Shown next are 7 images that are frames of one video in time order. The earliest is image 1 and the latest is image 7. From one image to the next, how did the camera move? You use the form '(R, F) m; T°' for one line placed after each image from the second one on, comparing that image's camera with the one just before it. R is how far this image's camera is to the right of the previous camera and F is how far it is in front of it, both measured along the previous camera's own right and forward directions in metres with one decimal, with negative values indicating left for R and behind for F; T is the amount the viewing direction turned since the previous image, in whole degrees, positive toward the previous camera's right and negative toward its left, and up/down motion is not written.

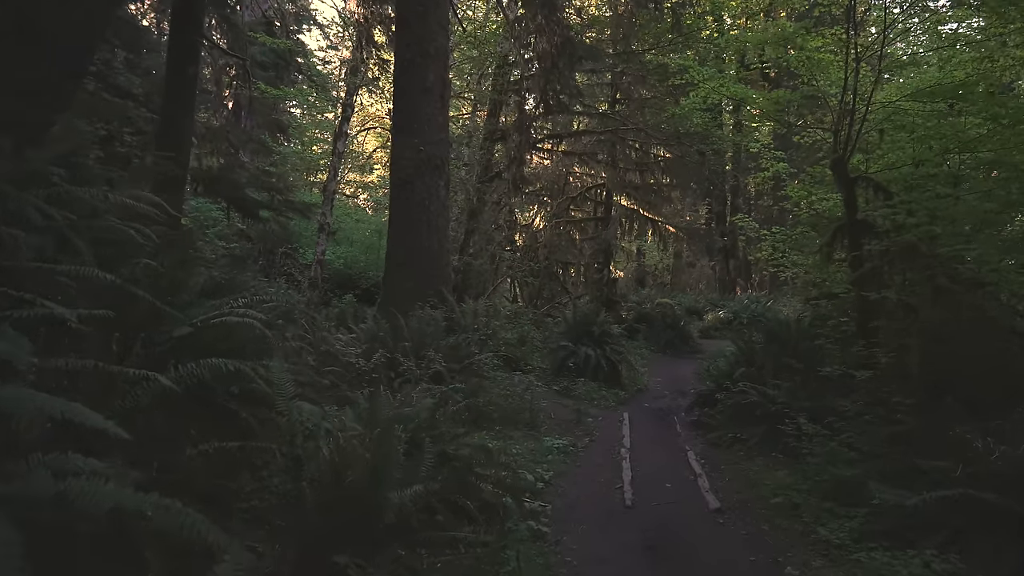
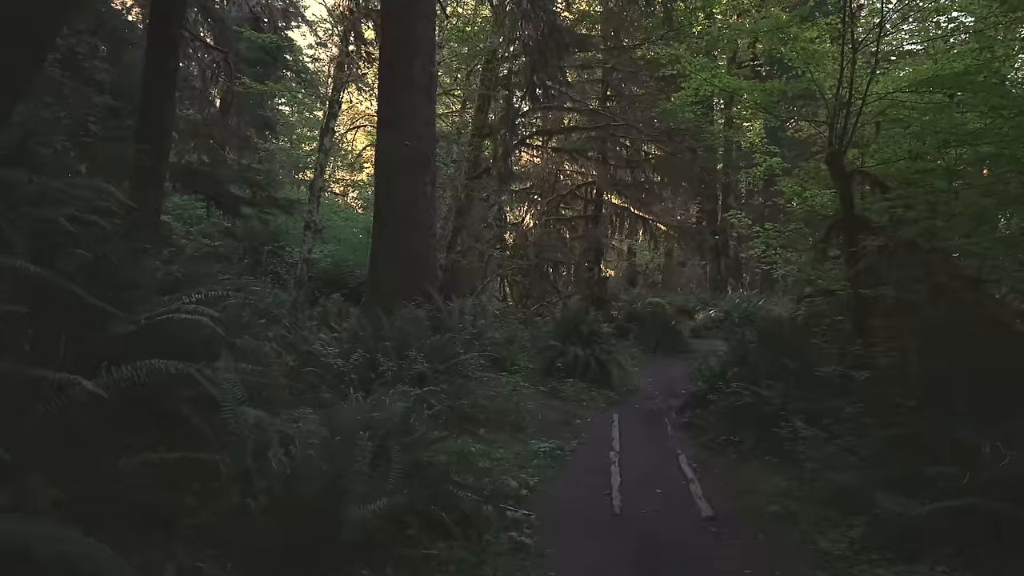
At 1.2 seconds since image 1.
(+0.1, +0.3) m; +1°
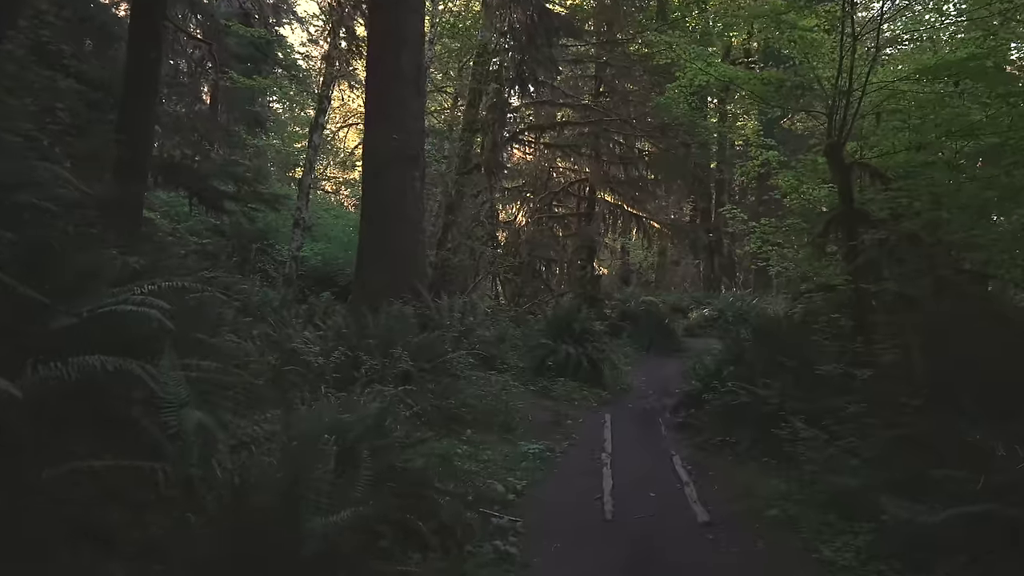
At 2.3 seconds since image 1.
(+0.1, +0.3) m; +1°
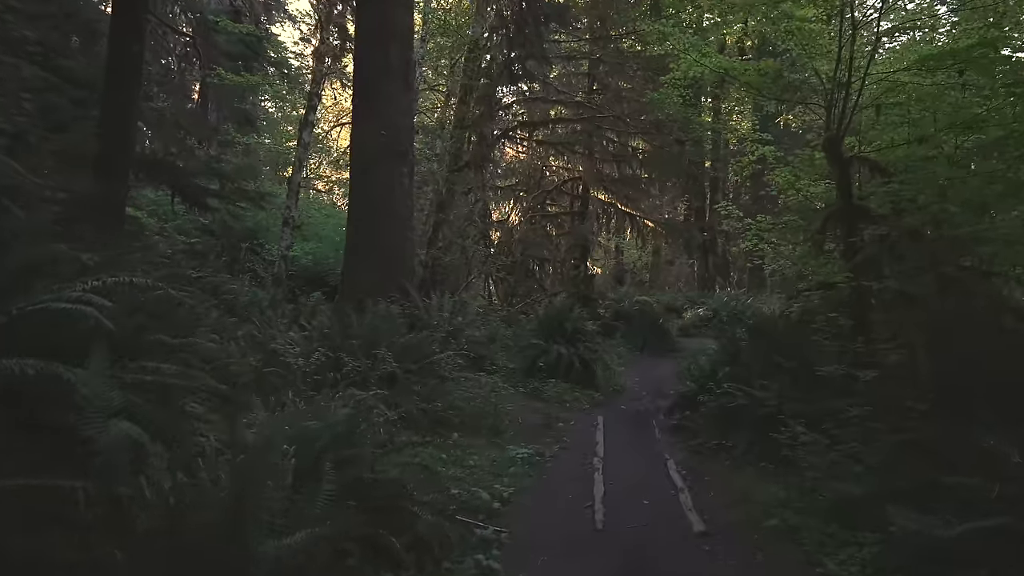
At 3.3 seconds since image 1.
(+0.1, +0.3) m; 0°
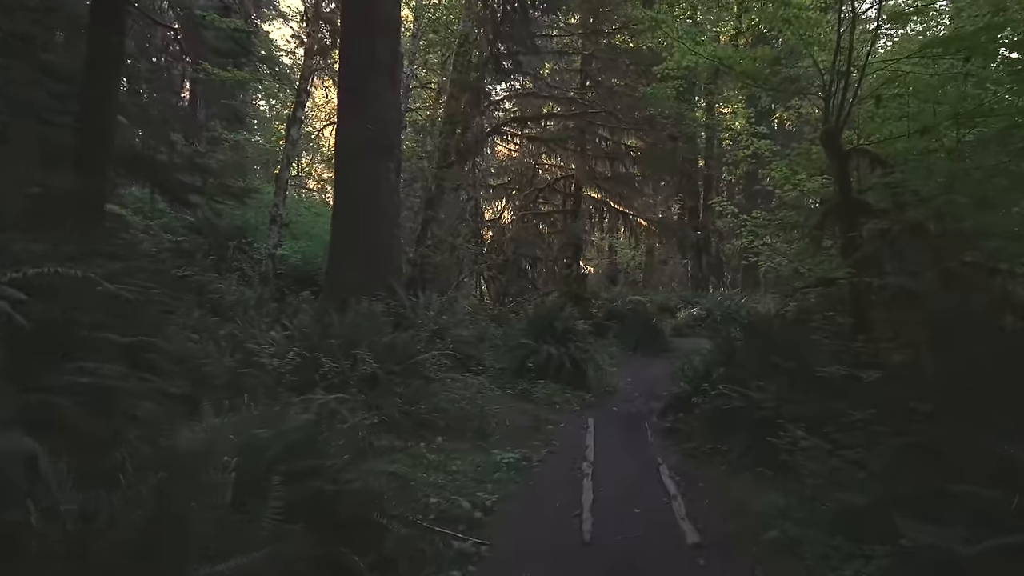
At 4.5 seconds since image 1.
(+0.1, +0.3) m; 0°
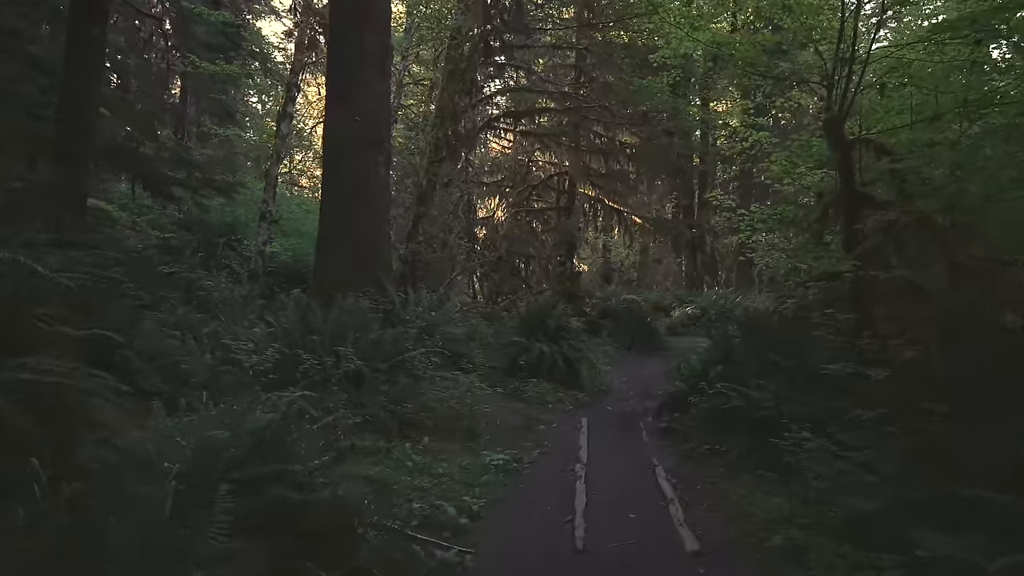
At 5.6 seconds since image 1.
(0.0, +0.3) m; 0°
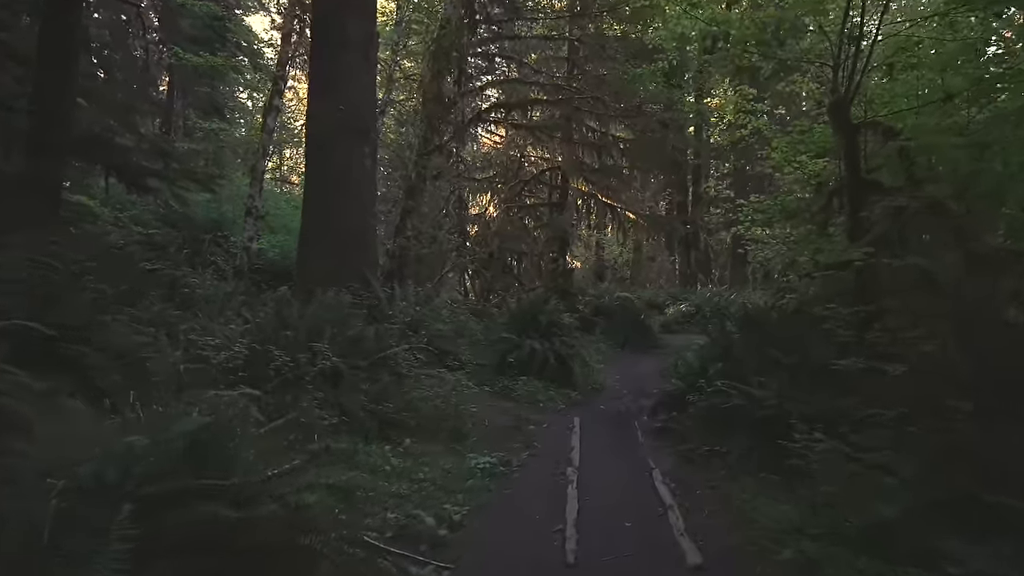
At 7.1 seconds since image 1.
(+0.1, +0.5) m; +1°
